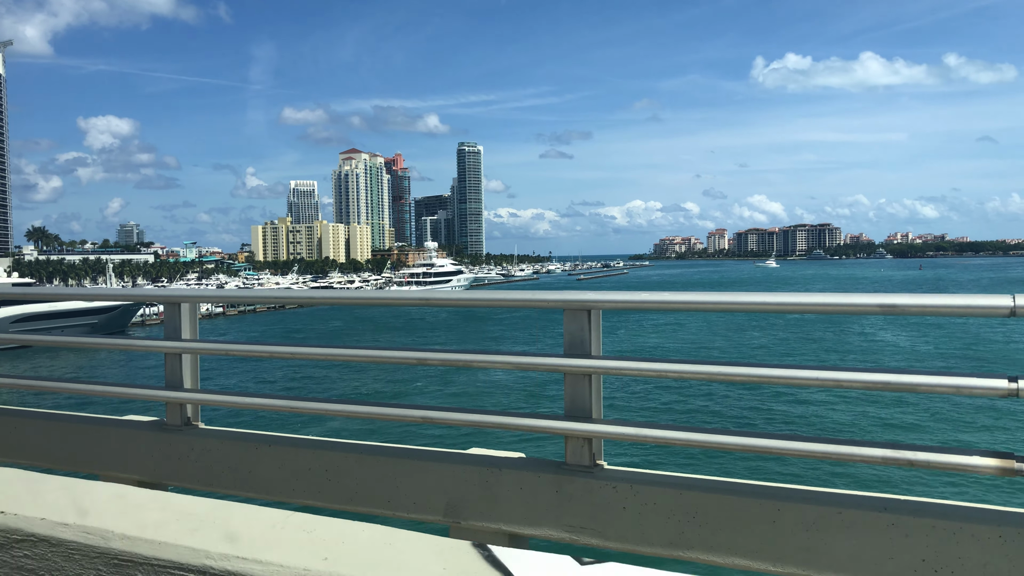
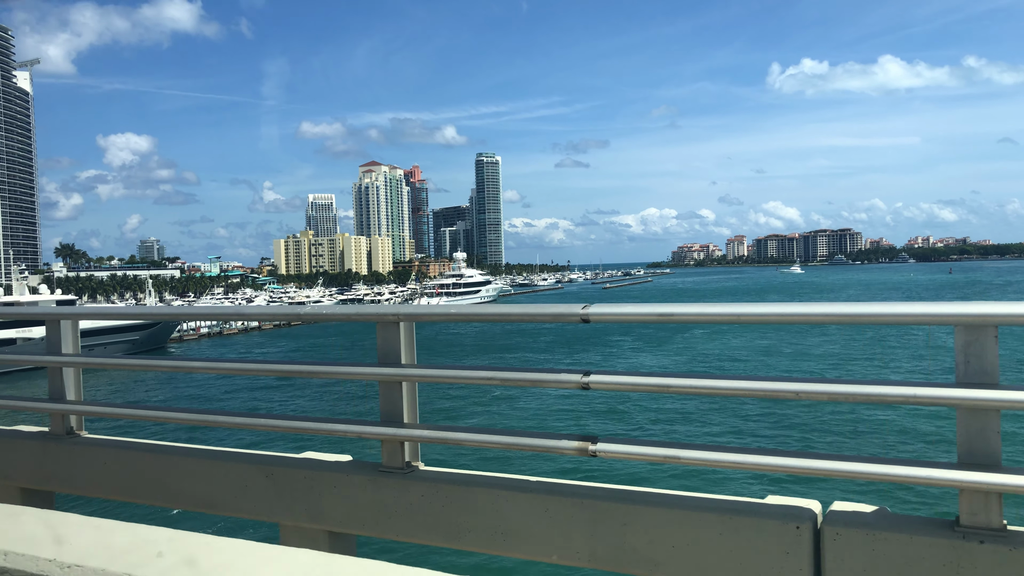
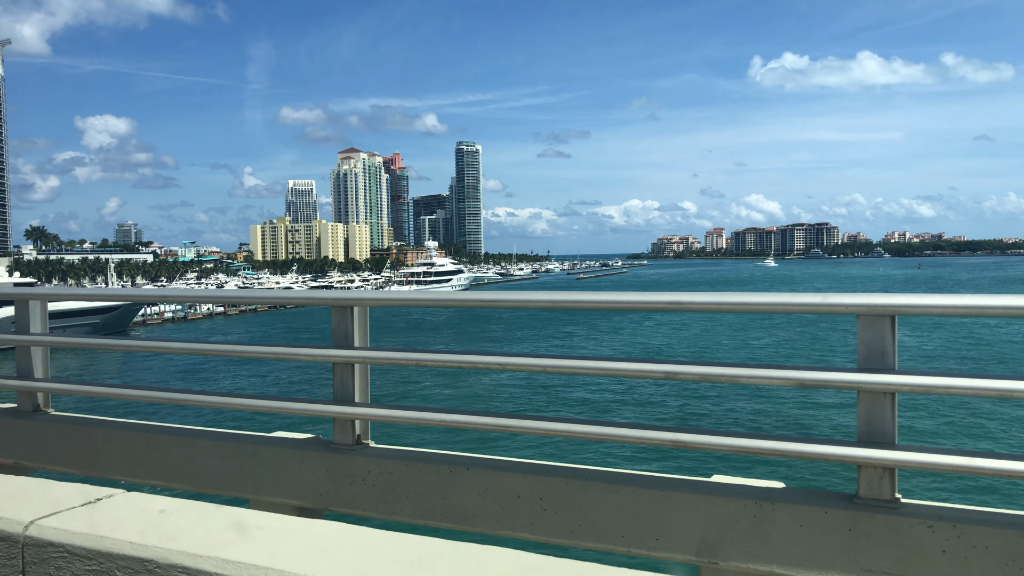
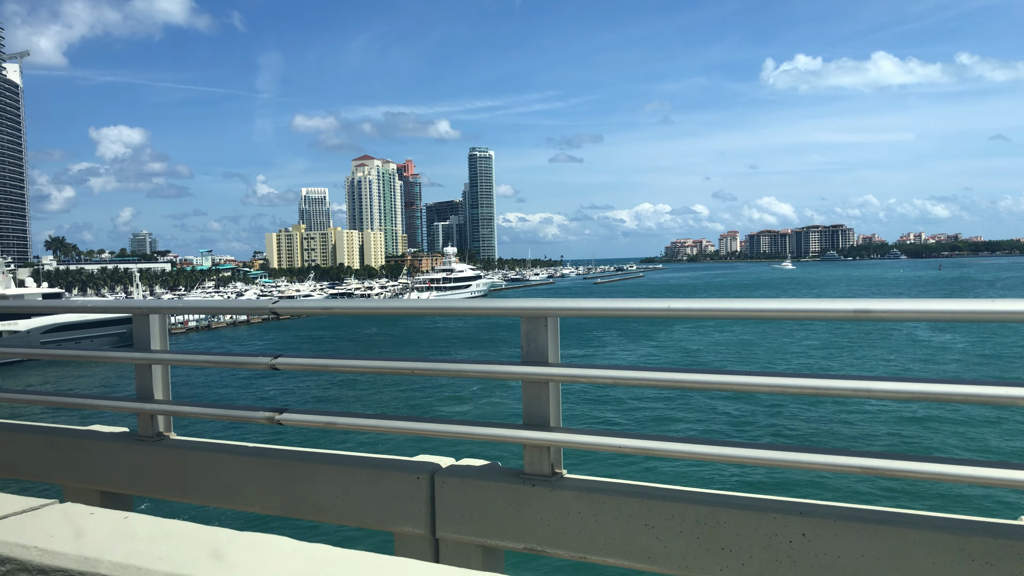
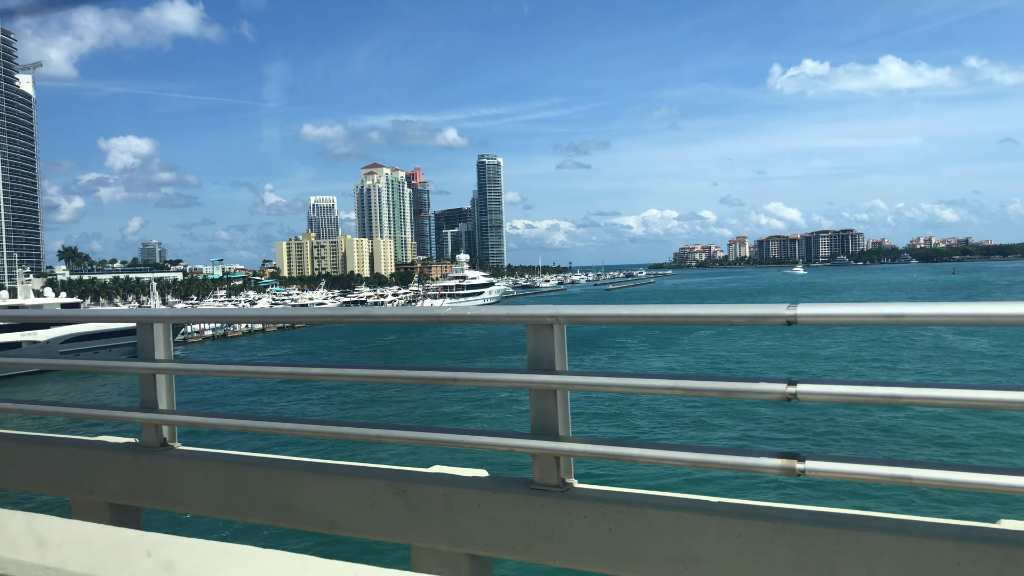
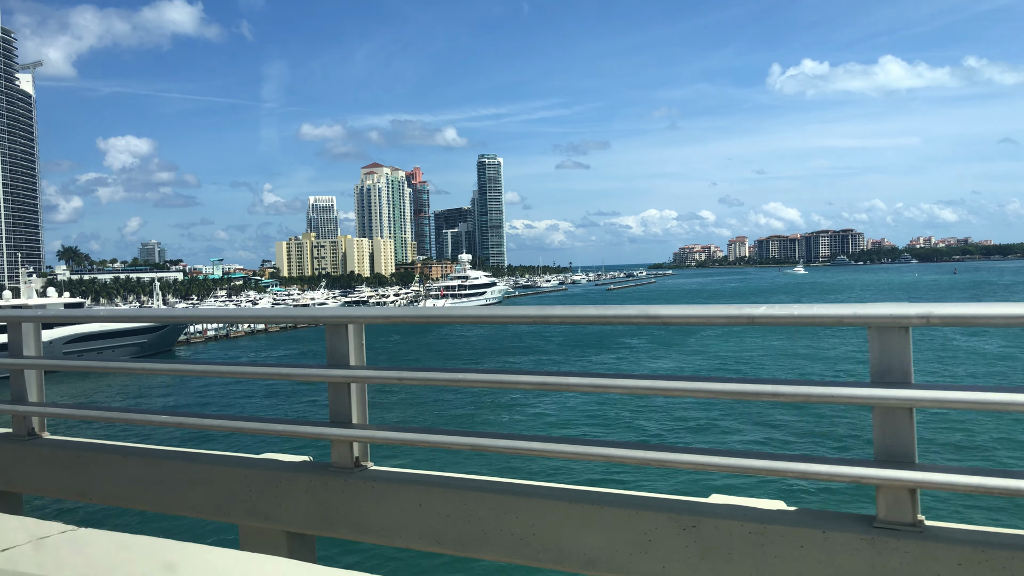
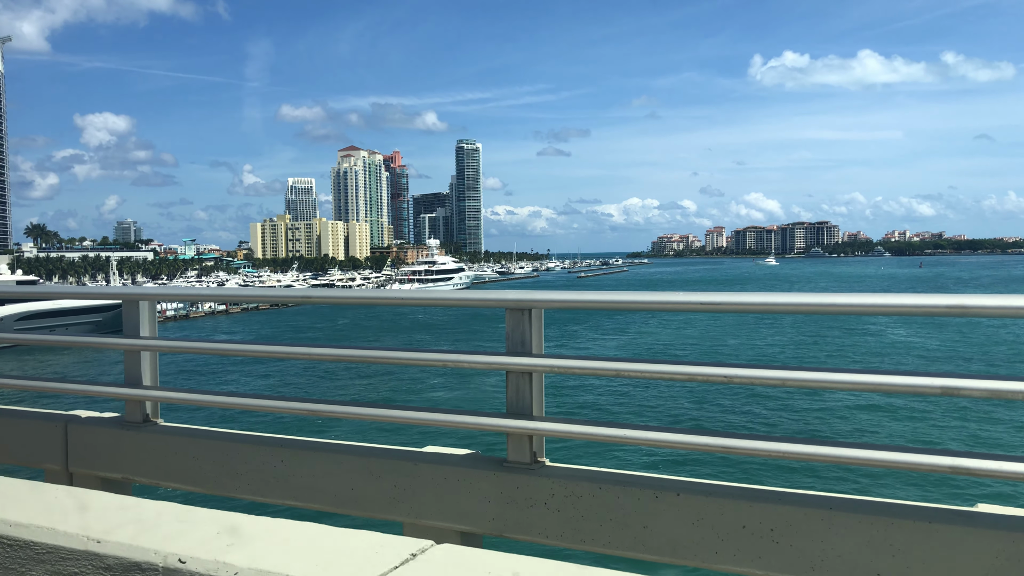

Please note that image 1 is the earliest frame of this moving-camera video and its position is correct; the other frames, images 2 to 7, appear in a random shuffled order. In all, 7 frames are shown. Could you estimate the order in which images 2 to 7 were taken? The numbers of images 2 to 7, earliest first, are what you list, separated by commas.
3, 7, 4, 2, 5, 6
